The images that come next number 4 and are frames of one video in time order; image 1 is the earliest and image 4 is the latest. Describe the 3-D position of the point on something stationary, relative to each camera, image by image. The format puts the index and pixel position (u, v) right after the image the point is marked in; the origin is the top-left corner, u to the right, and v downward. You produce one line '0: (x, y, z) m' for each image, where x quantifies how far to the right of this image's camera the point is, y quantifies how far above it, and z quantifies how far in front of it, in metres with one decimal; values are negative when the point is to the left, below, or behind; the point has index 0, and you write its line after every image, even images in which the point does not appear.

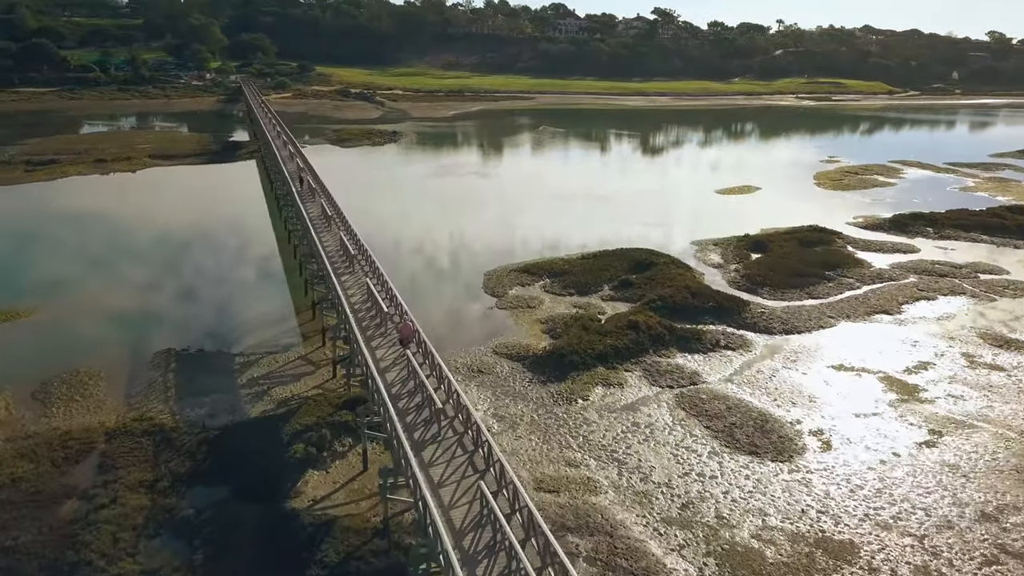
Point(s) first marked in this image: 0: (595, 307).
0: (+1.5, -0.4, +12.9) m
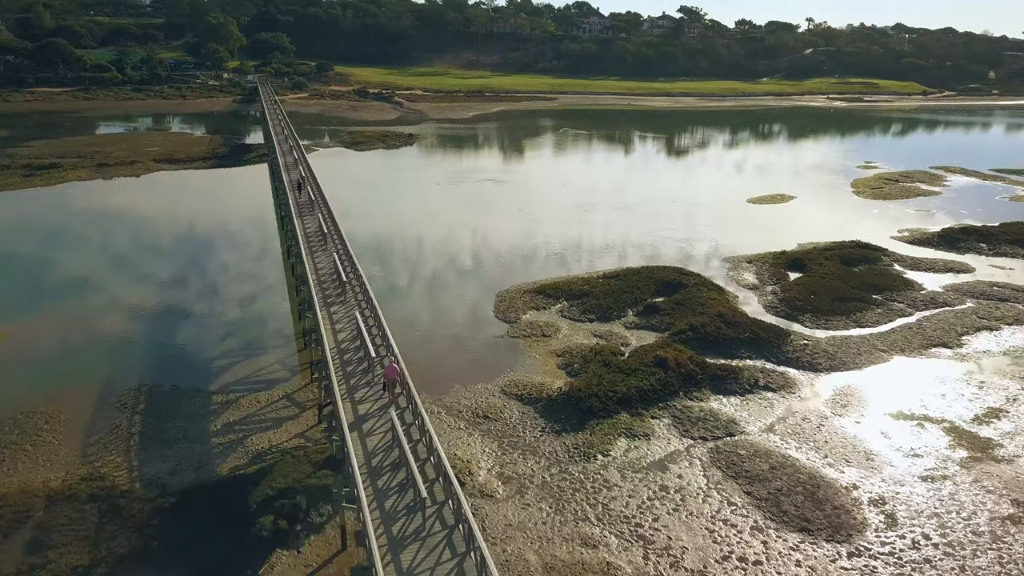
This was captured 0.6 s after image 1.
0: (+1.7, -0.8, +11.6) m
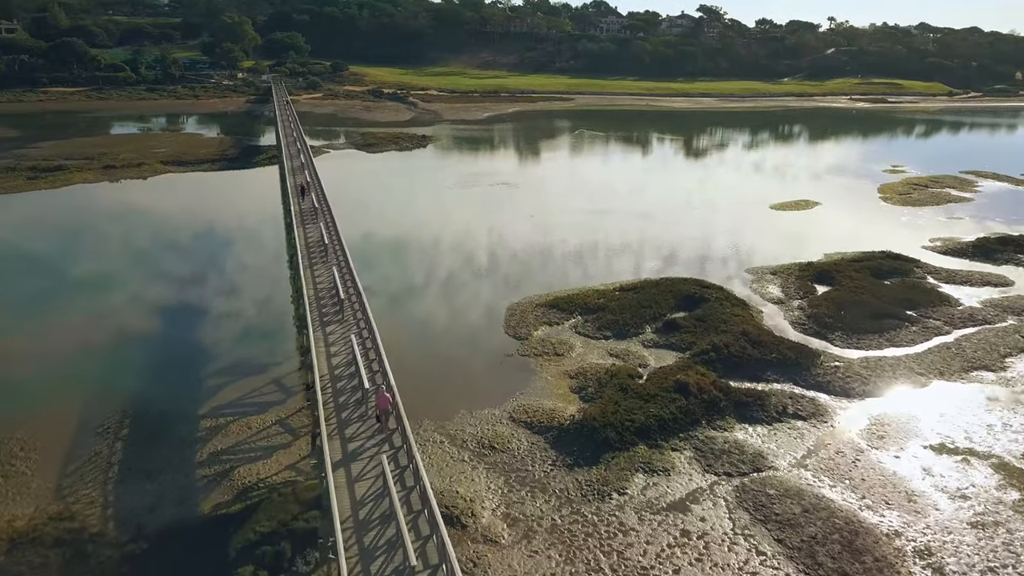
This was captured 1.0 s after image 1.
0: (+1.9, -1.0, +10.9) m
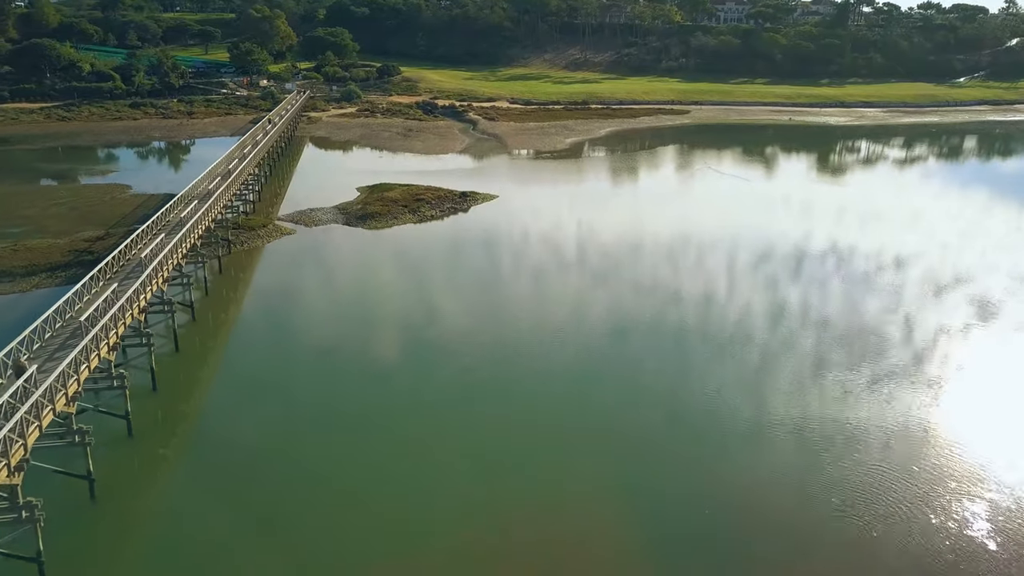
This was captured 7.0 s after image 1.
0: (+1.7, -5.4, -1.5) m
